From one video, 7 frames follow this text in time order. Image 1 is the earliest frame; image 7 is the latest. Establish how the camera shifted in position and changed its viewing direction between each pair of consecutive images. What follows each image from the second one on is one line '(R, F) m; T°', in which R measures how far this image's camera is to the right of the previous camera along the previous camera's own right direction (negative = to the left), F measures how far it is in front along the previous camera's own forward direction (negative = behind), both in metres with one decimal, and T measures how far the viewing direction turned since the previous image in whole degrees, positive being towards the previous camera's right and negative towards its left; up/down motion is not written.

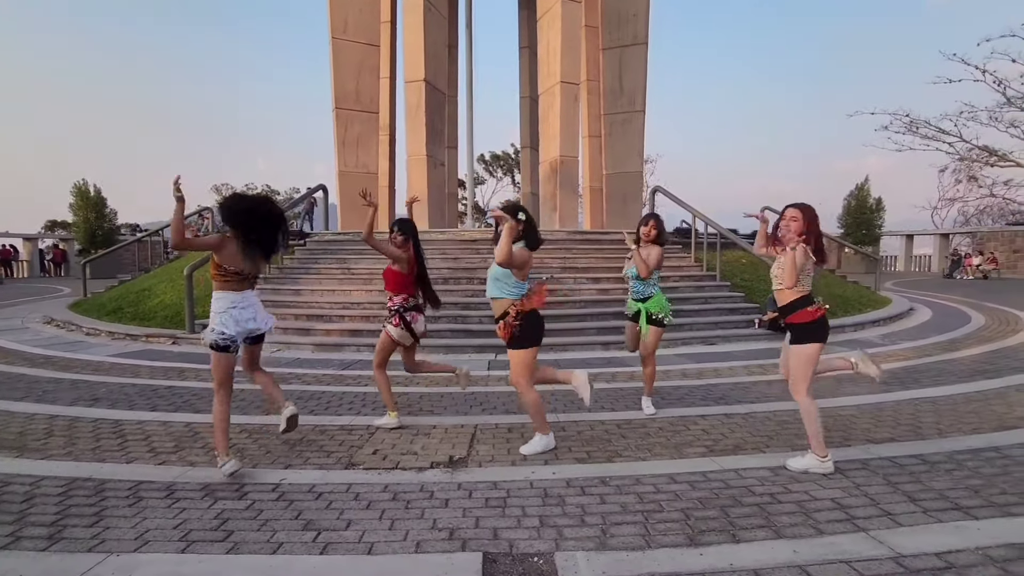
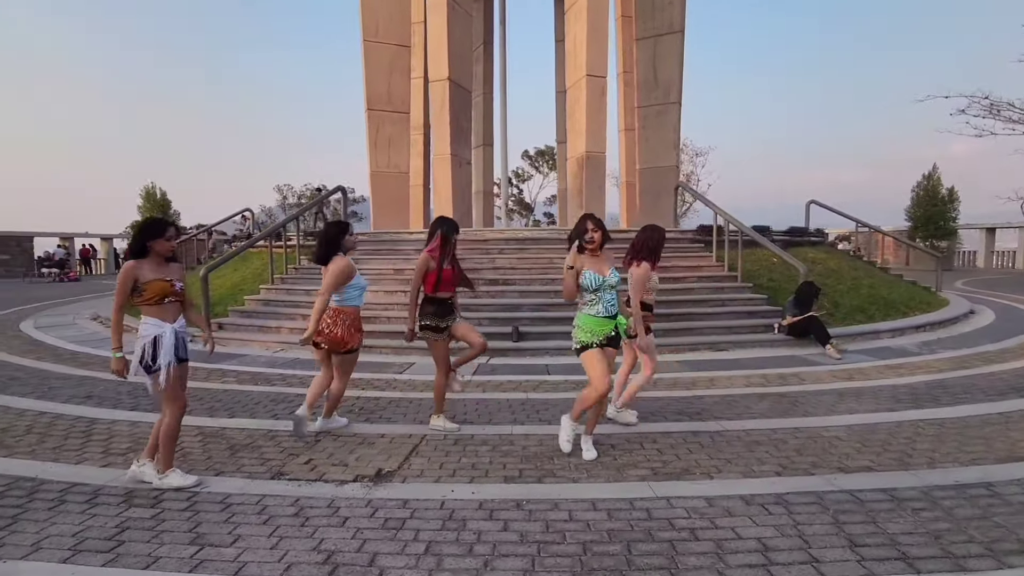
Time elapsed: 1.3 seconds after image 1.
(+1.0, +0.2) m; -6°
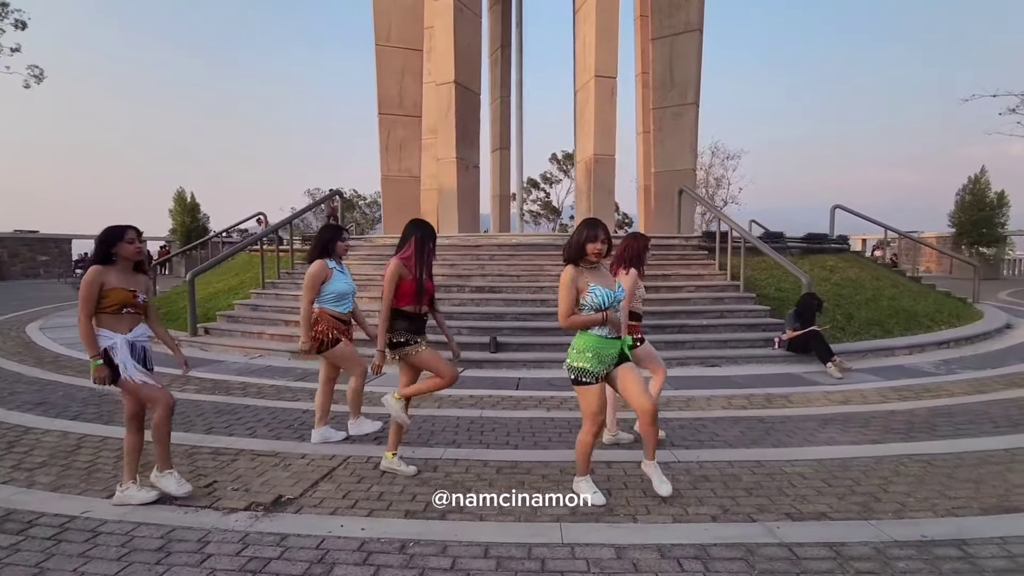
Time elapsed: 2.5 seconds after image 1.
(+0.9, +0.4) m; -4°
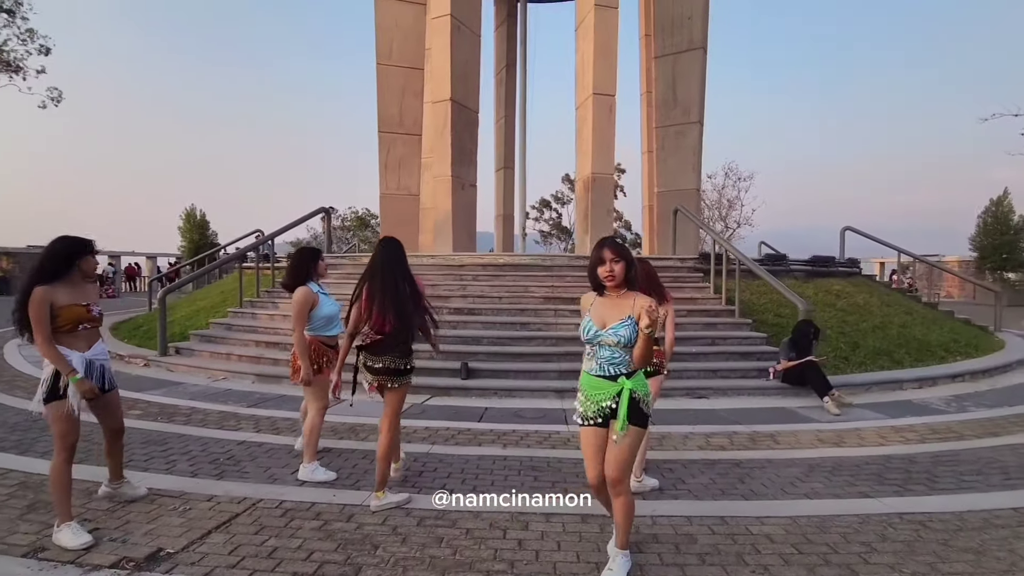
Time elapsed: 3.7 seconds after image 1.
(+0.6, +0.5) m; -2°
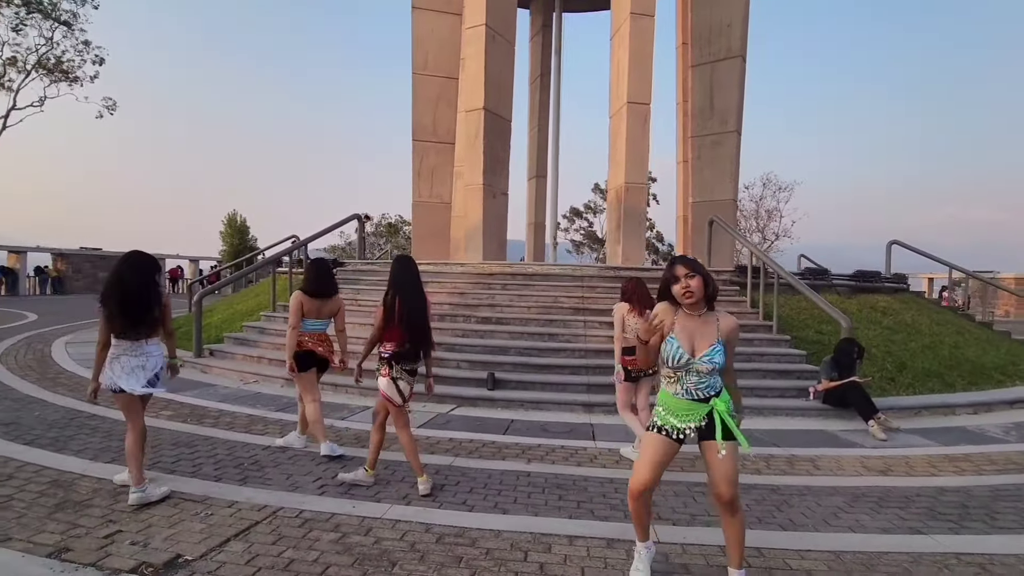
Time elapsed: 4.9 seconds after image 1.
(0.0, +0.1) m; -3°
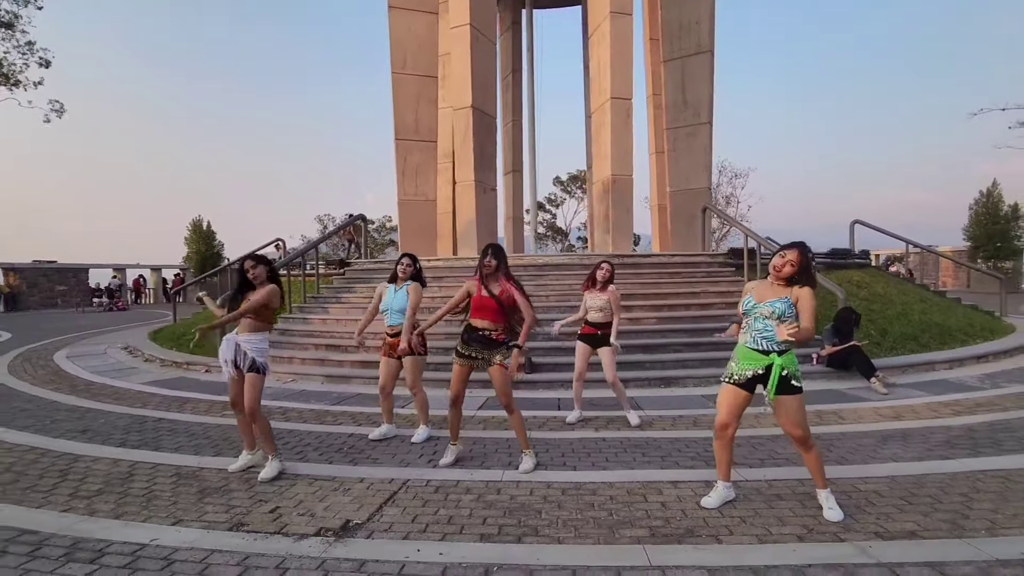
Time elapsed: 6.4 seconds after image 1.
(-1.1, -0.5) m; +4°
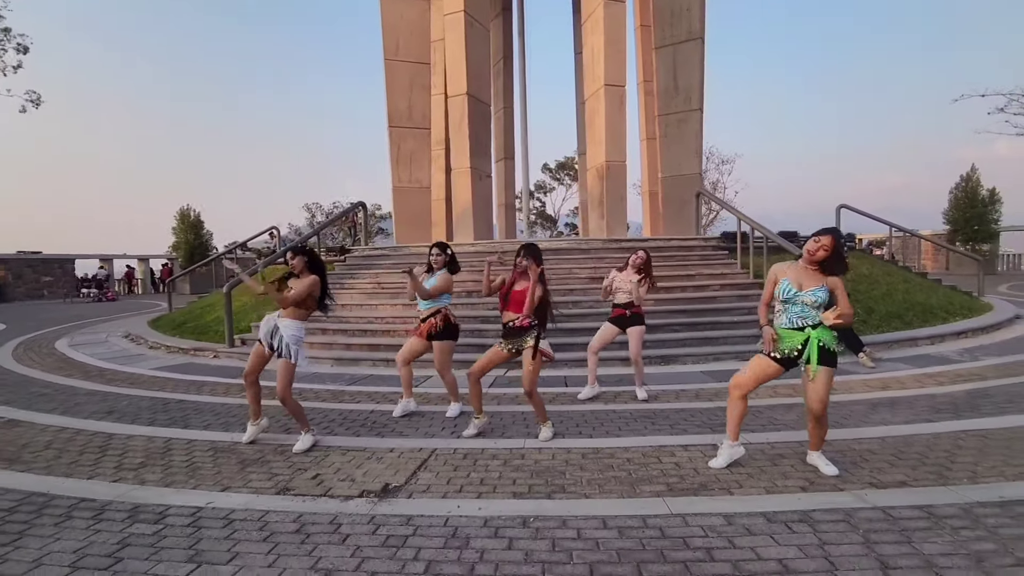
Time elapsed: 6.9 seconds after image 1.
(-0.3, -0.3) m; +1°
